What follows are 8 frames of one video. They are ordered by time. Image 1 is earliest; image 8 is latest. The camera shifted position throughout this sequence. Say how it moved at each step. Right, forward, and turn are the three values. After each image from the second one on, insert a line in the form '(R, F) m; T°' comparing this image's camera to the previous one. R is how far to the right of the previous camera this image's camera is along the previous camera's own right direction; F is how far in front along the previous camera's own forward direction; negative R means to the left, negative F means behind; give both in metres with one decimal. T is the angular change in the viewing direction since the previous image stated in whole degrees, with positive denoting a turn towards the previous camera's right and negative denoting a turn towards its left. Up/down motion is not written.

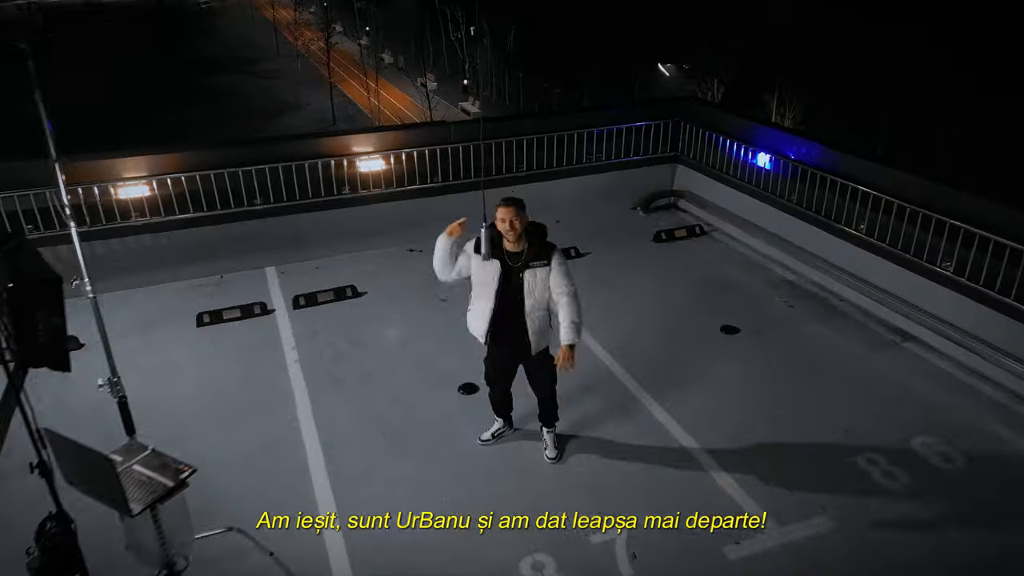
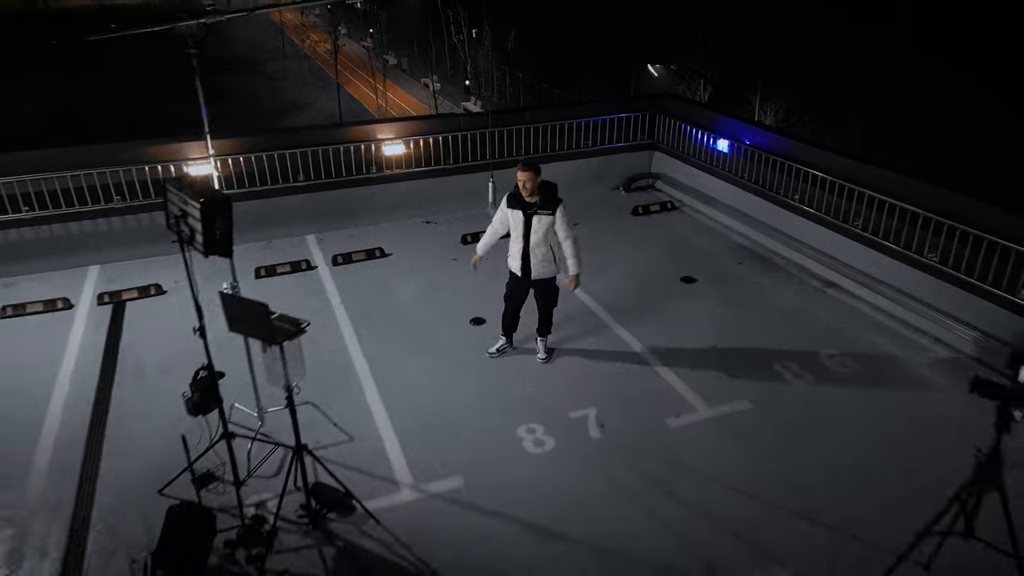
(0.0, -1.4) m; 0°
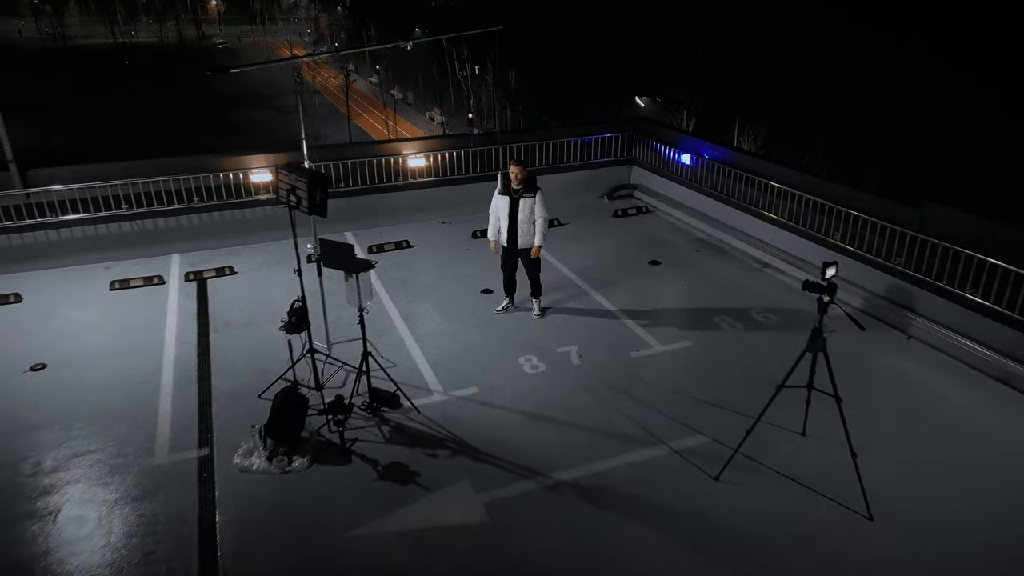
(0.0, -1.8) m; 0°
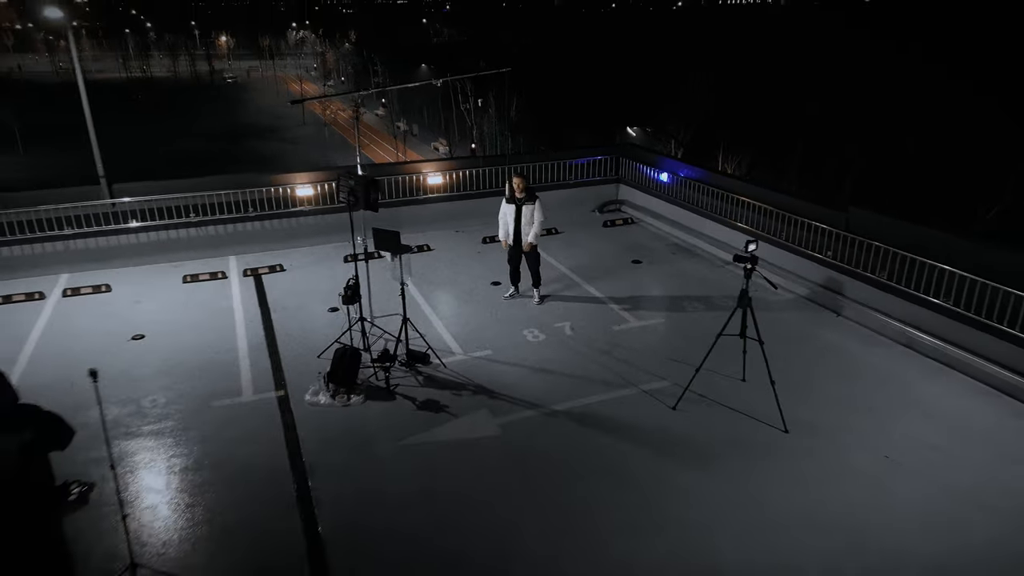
(-0.1, -1.7) m; 0°
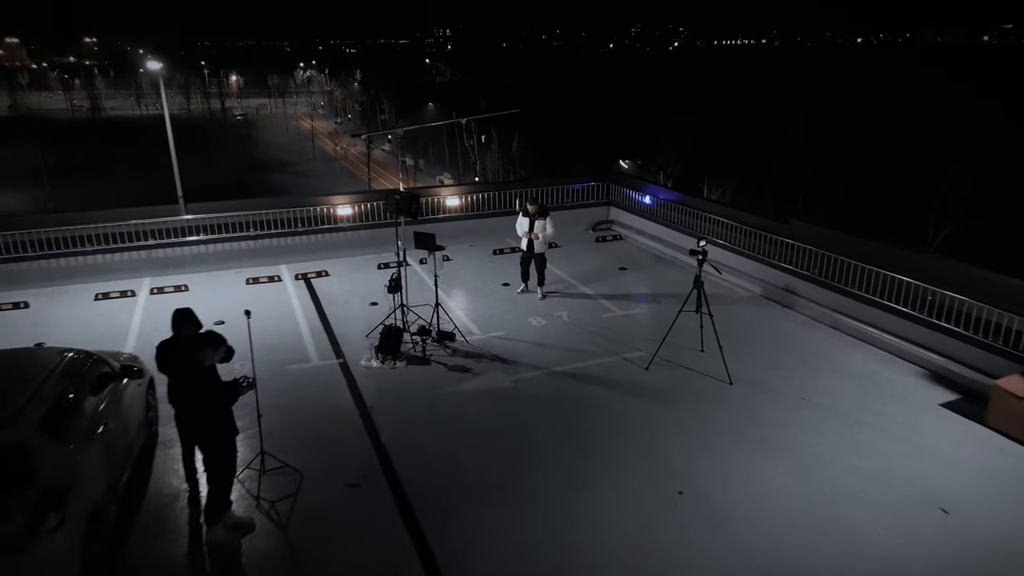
(-0.1, -2.1) m; 0°
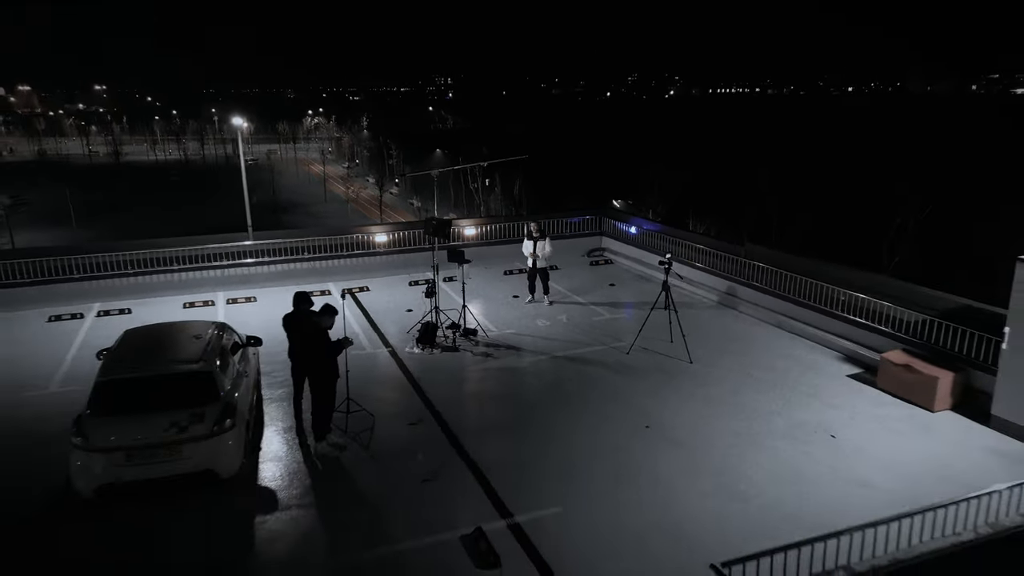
(-0.2, -2.7) m; 0°
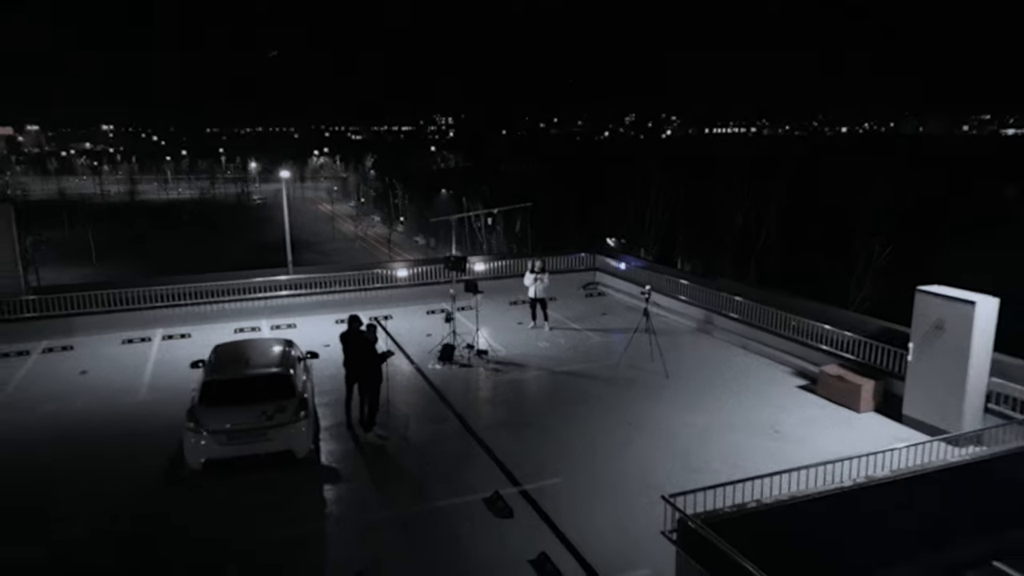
(-0.1, -2.4) m; 0°
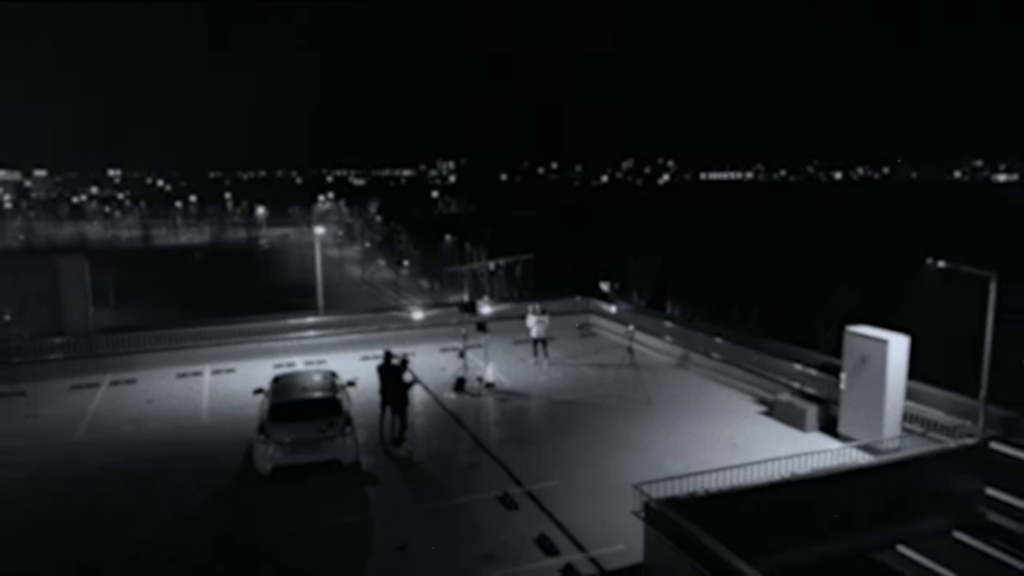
(-0.1, -2.5) m; 0°
